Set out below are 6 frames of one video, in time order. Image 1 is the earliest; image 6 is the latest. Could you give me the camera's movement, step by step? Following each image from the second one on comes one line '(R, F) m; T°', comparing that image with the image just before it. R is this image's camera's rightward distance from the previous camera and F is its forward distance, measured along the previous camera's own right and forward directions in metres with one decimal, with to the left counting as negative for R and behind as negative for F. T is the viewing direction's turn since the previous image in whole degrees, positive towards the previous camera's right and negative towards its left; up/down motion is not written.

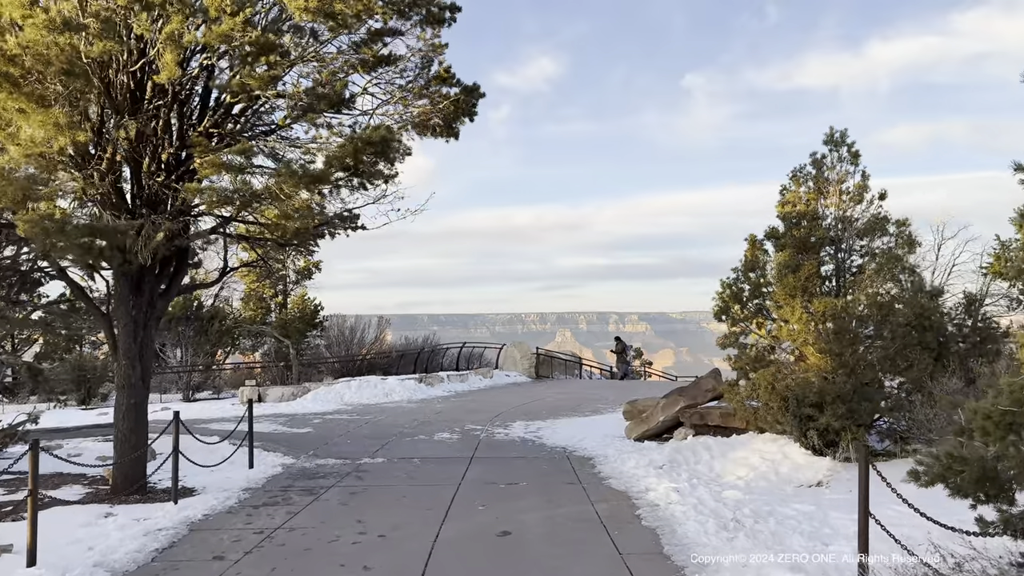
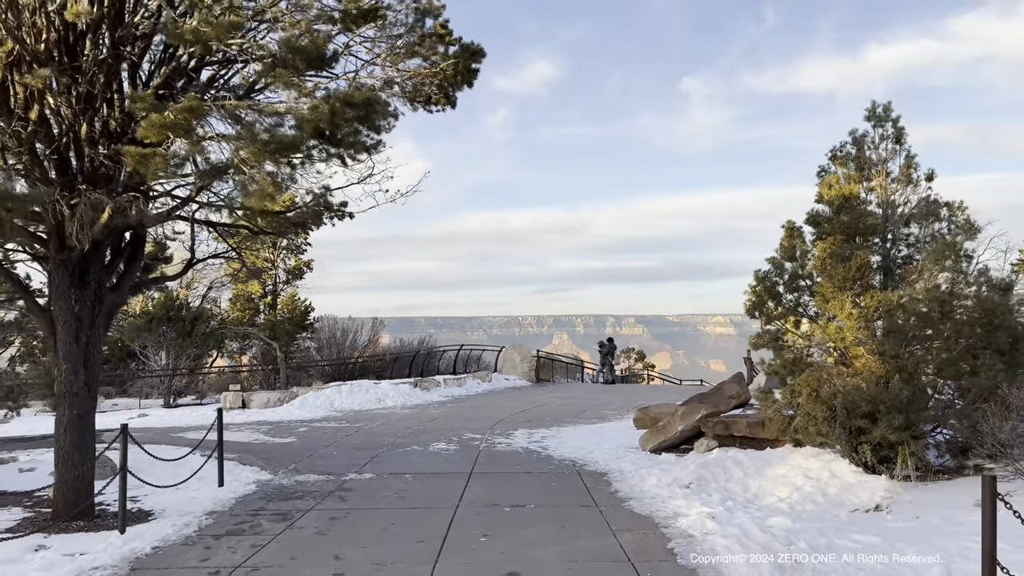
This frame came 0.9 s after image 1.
(-0.1, +1.1) m; 0°
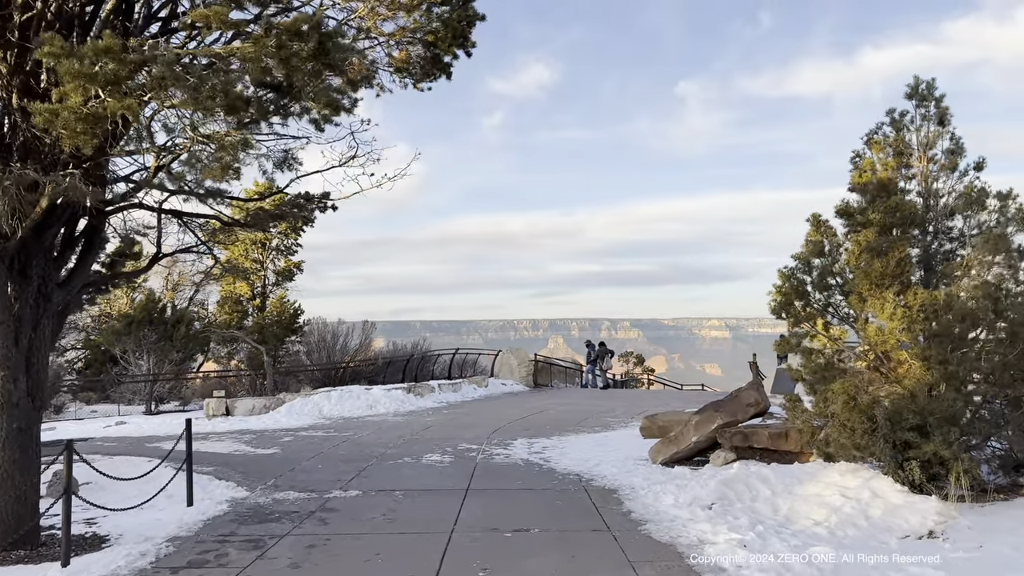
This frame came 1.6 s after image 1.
(-0.1, +0.8) m; 0°
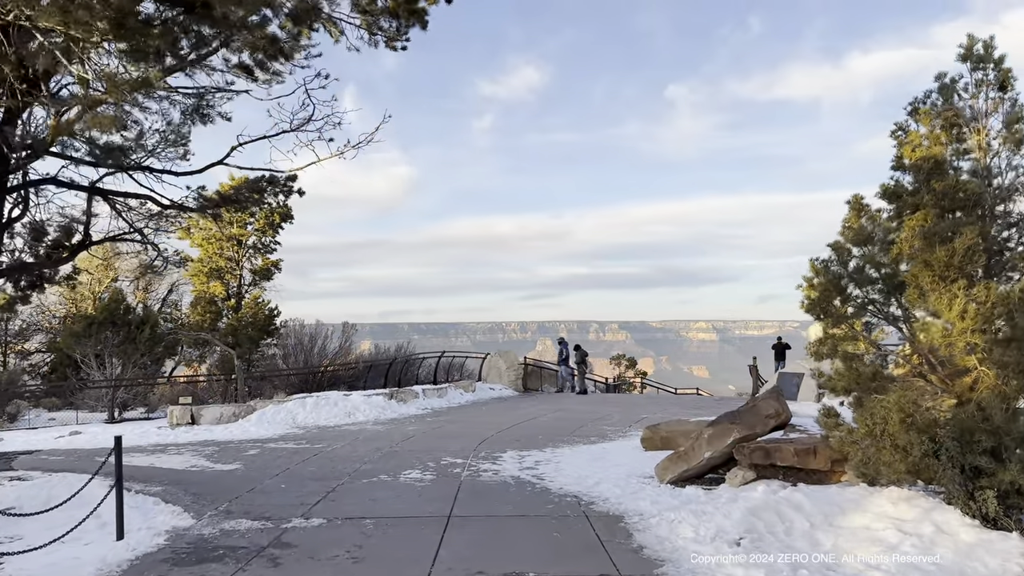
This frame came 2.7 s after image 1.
(0.0, +1.1) m; +1°
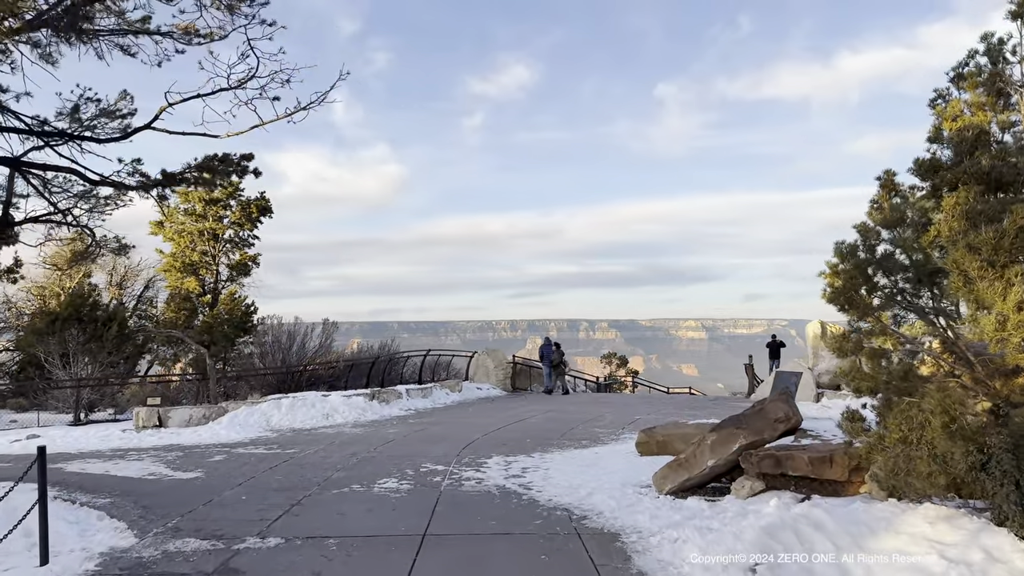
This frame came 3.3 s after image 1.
(+0.1, +0.8) m; +1°
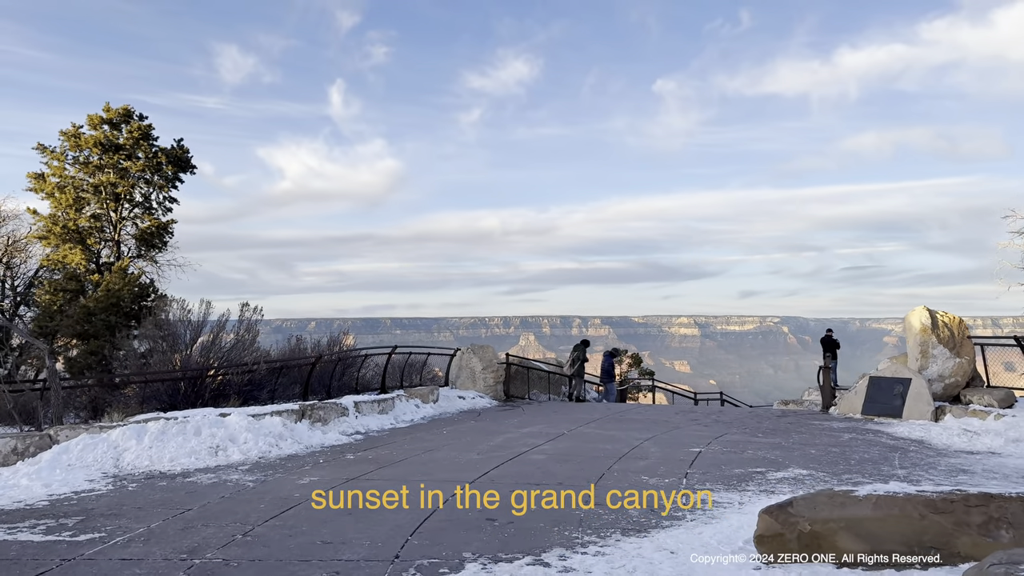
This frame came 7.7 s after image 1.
(0.0, +5.3) m; 0°
